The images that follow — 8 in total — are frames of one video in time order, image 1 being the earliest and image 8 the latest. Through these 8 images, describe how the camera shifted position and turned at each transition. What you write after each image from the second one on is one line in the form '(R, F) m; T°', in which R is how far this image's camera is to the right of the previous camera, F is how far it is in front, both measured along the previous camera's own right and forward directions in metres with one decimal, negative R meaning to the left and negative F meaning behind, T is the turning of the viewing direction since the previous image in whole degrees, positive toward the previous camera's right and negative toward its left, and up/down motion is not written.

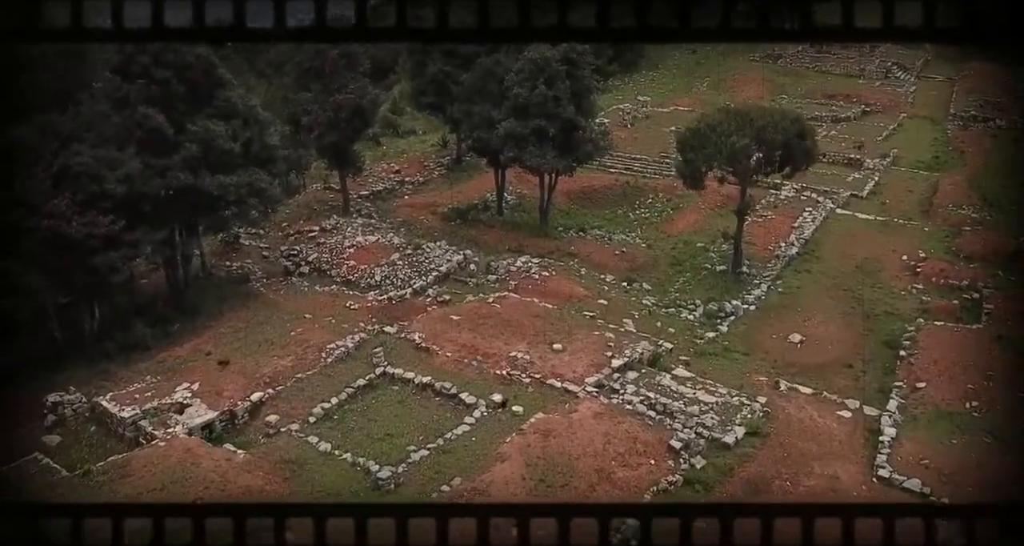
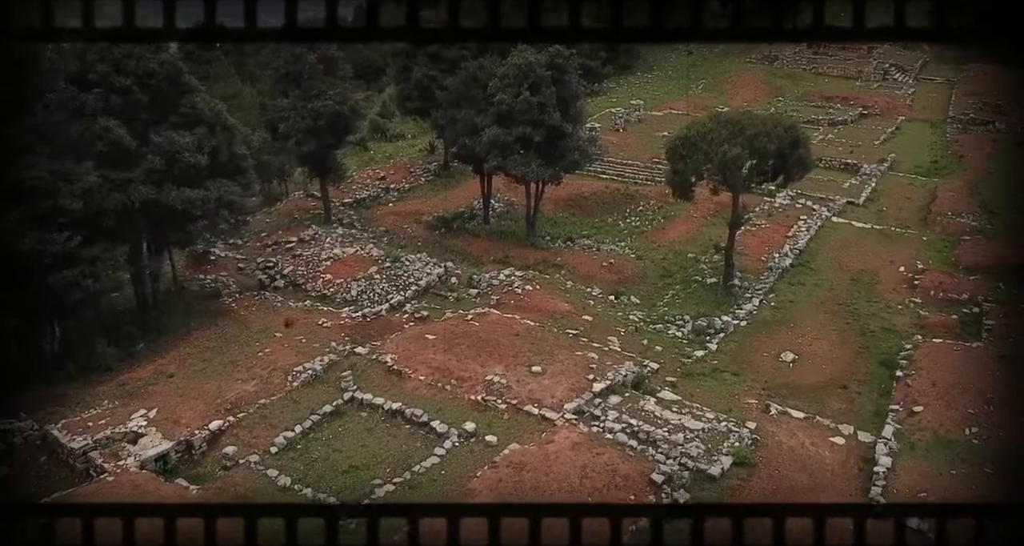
(+0.2, +0.5) m; 0°
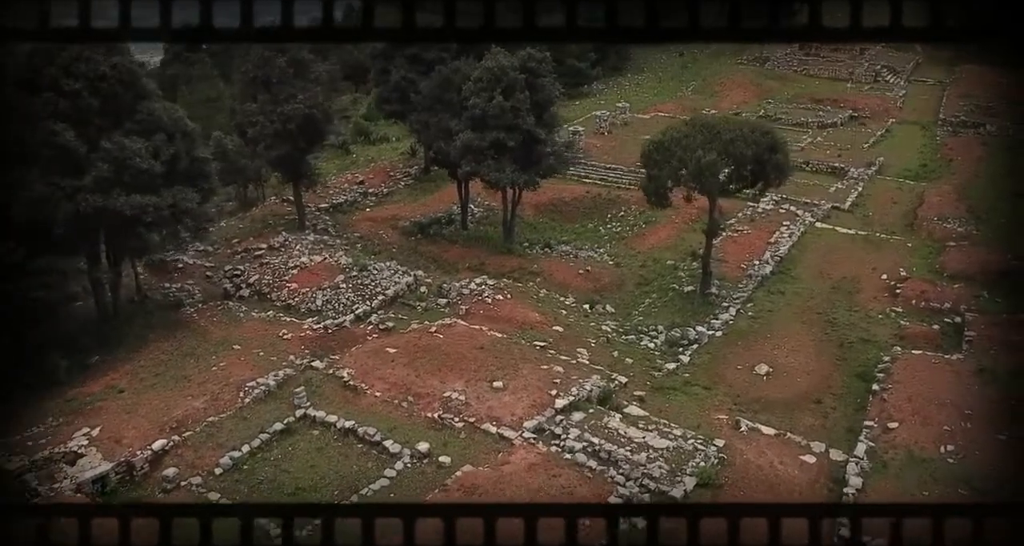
(+0.3, +0.3) m; 0°
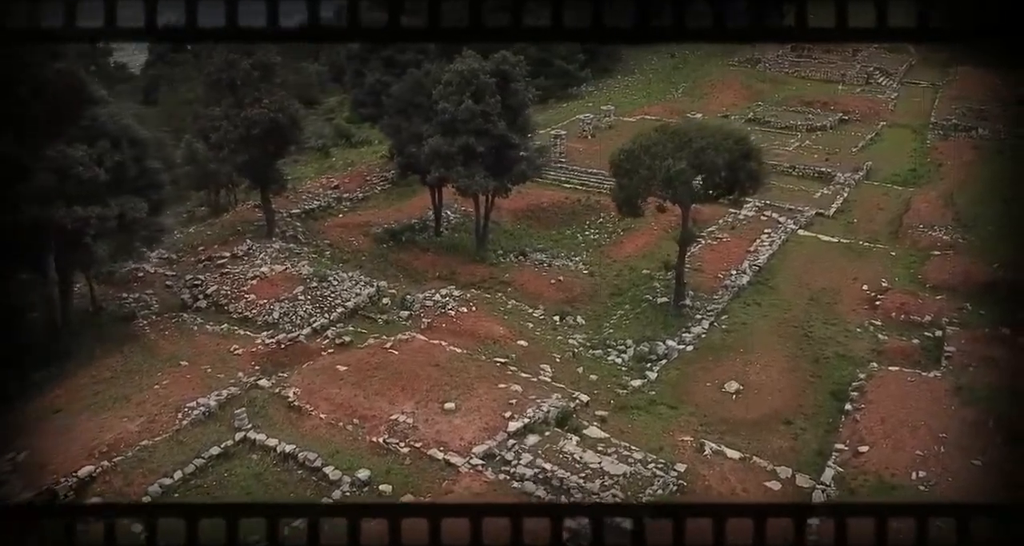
(+0.4, +0.4) m; 0°
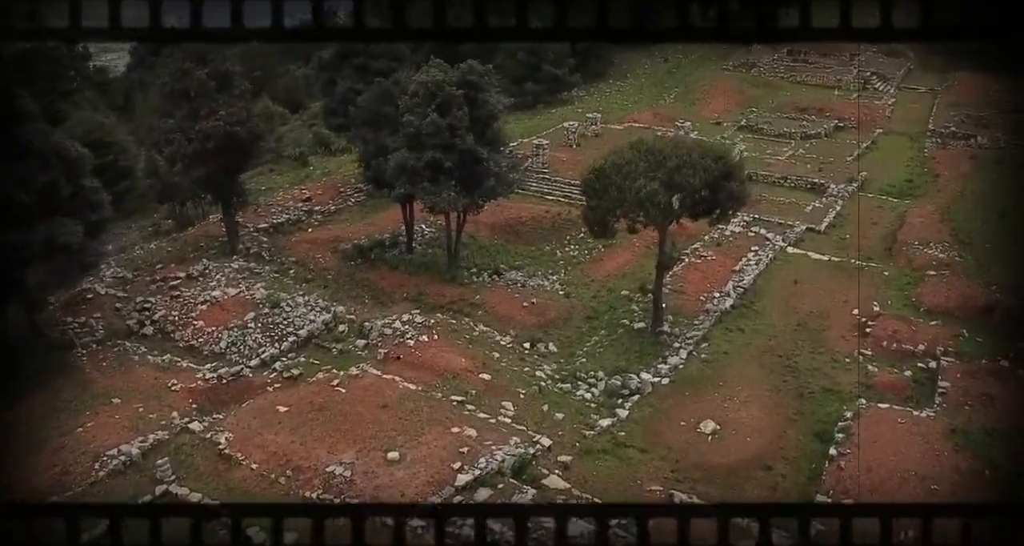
(+0.4, +0.8) m; 0°
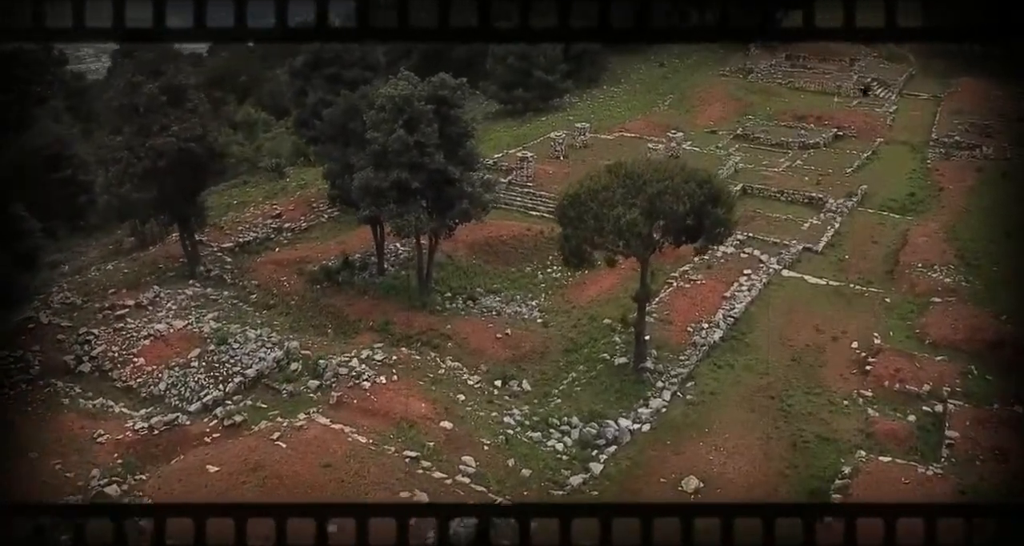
(+0.3, +1.0) m; 0°
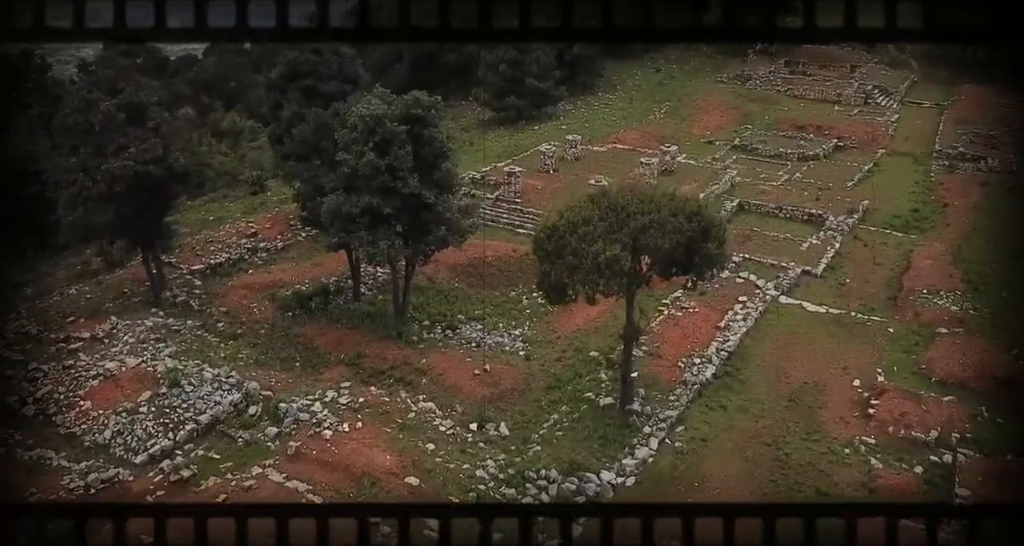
(+0.2, +0.8) m; 0°
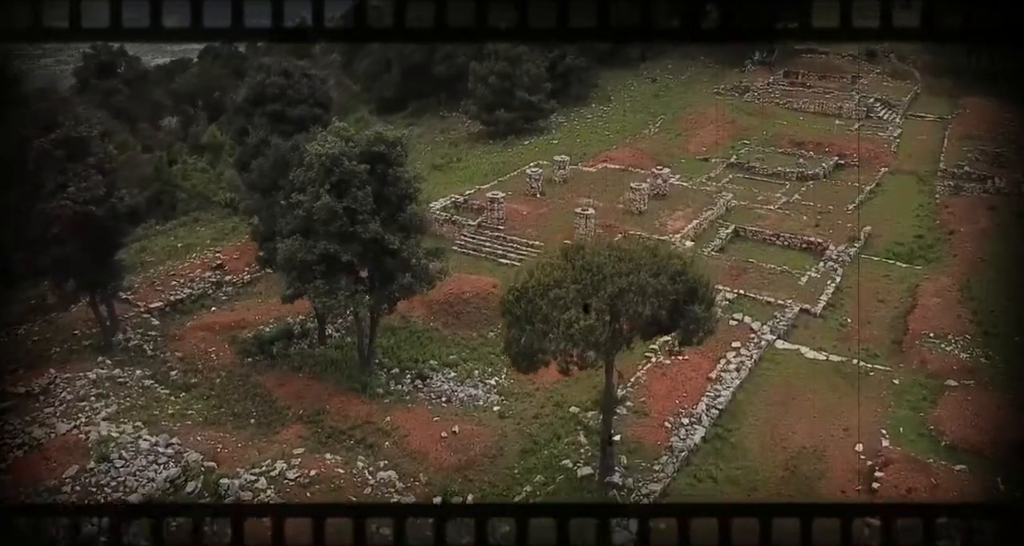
(+0.3, +1.0) m; 0°
